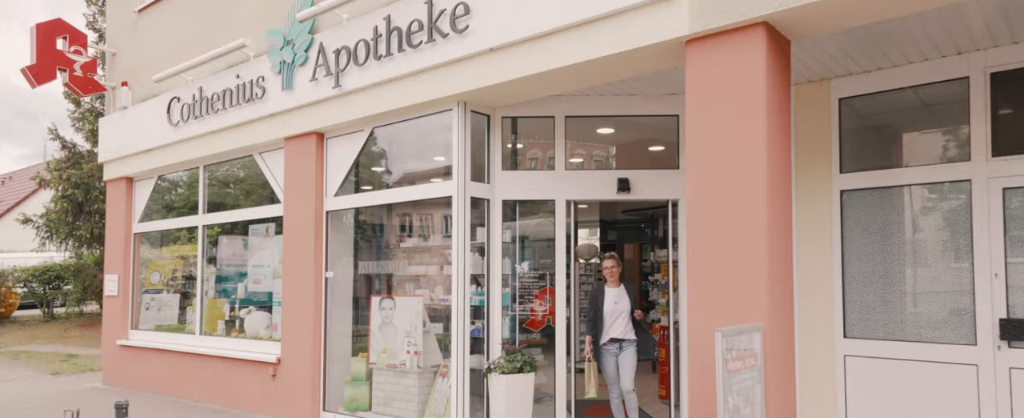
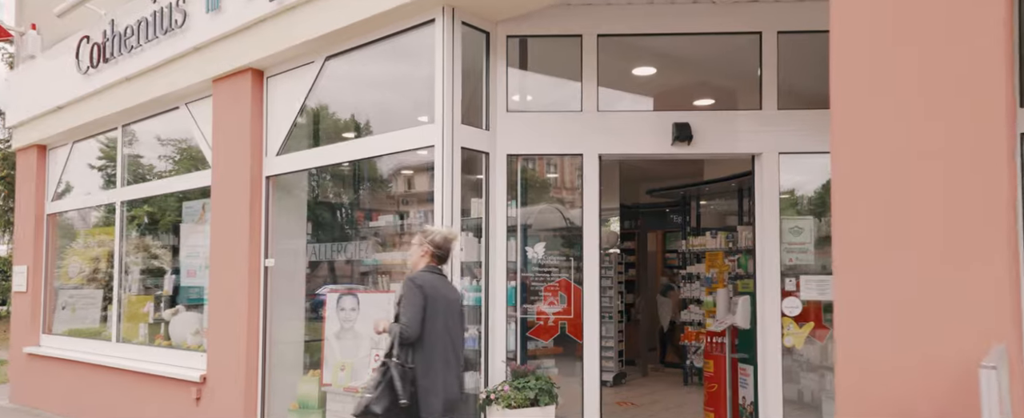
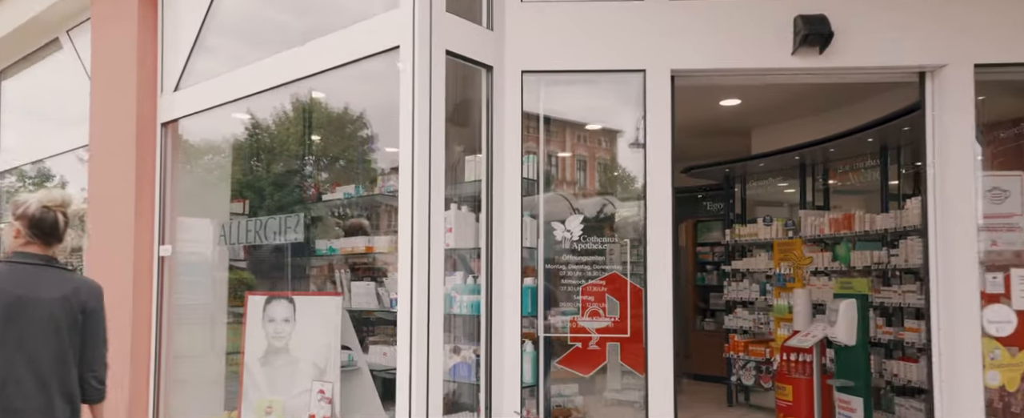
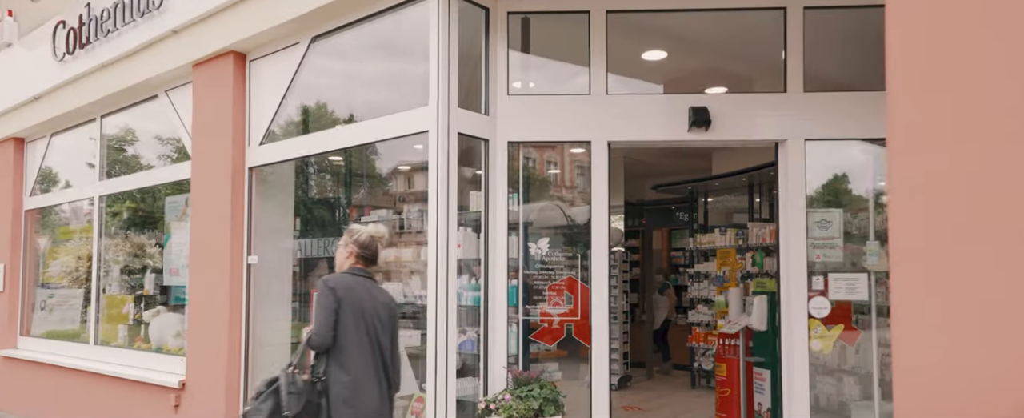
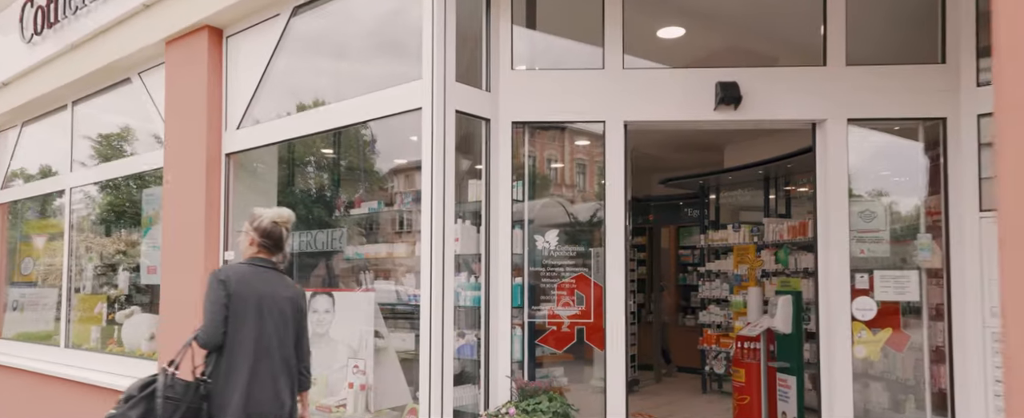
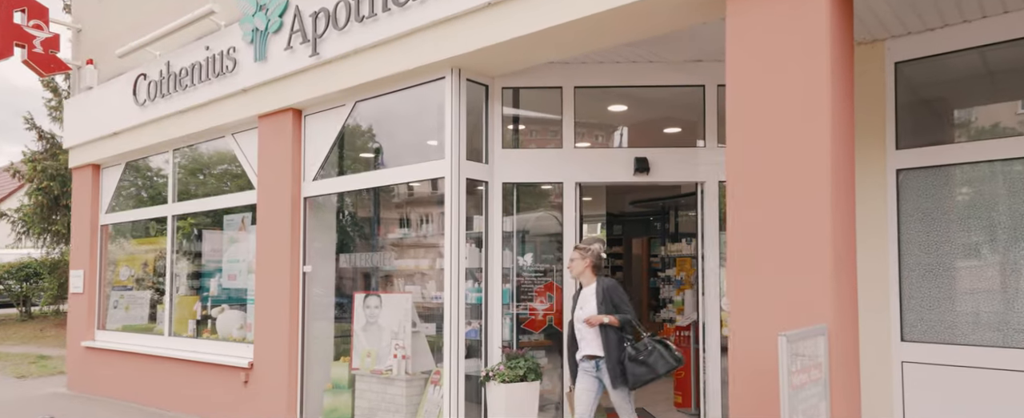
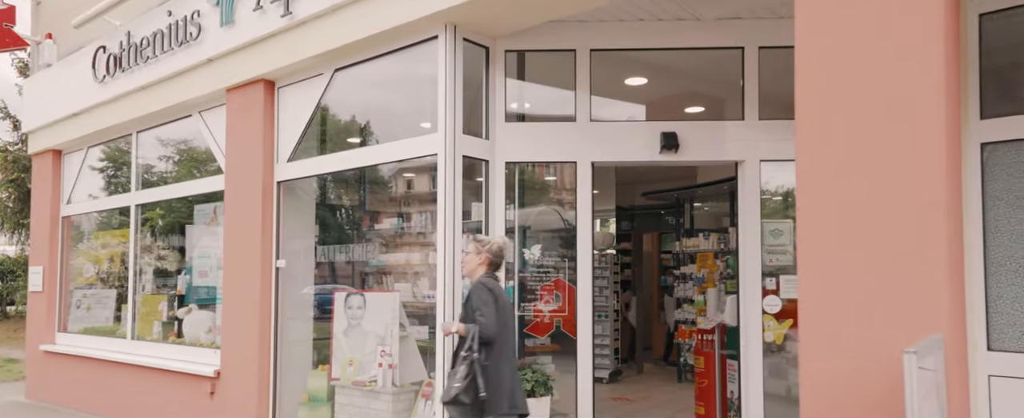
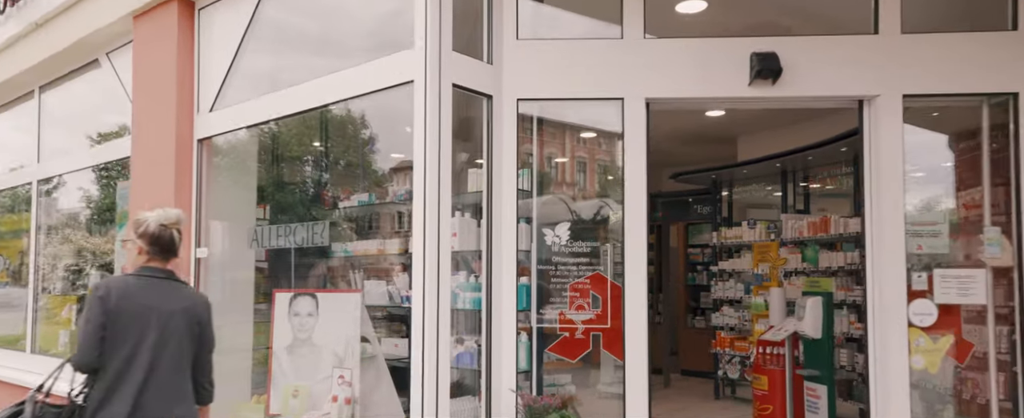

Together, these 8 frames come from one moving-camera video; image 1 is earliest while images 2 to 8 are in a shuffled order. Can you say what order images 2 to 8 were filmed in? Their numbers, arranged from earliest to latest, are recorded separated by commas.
6, 7, 2, 4, 5, 8, 3
